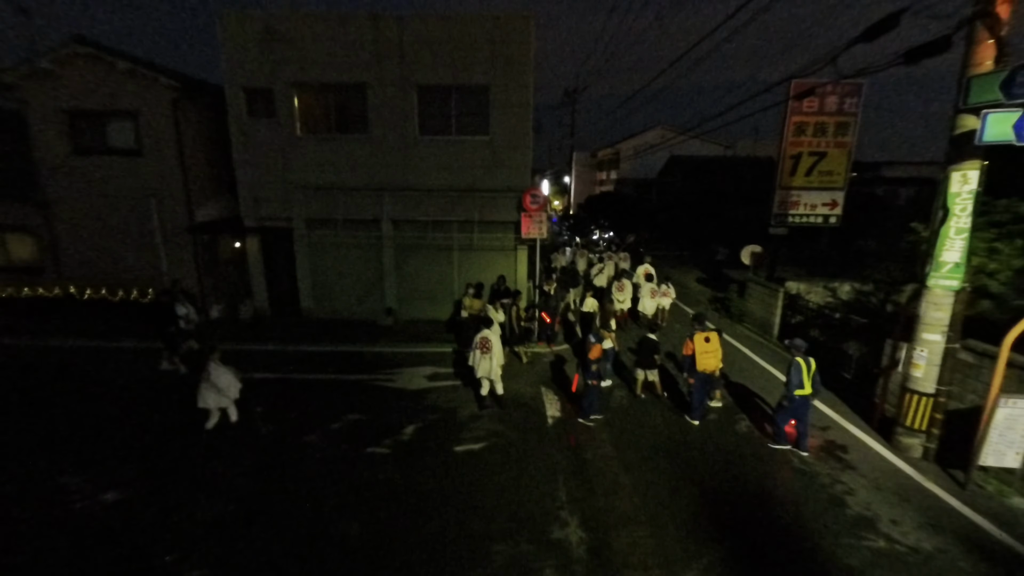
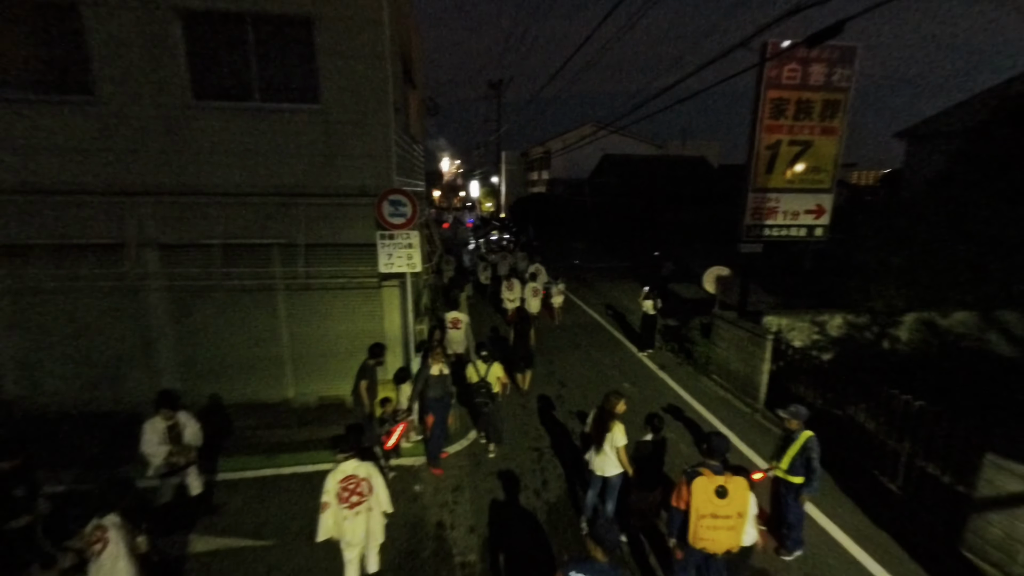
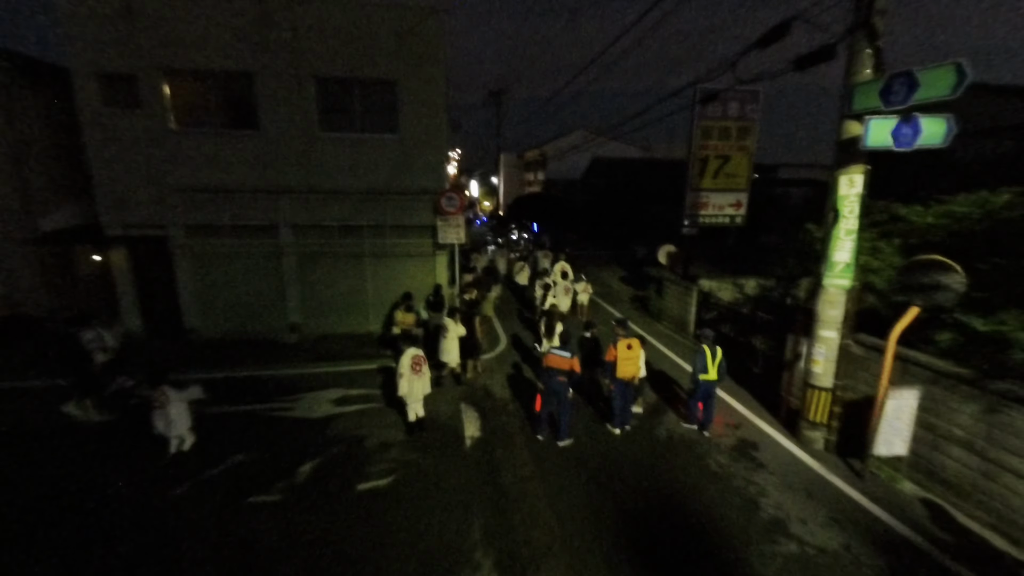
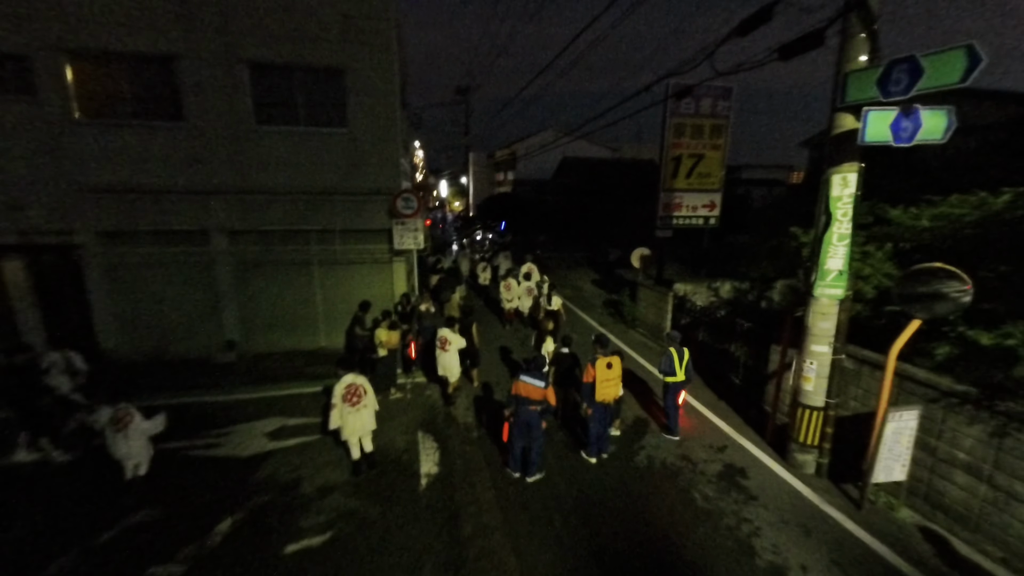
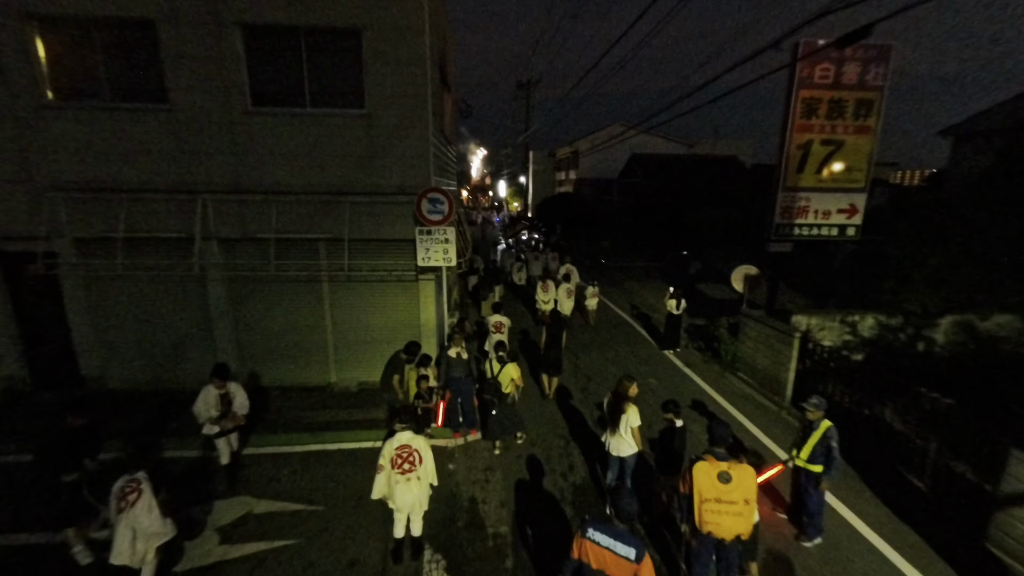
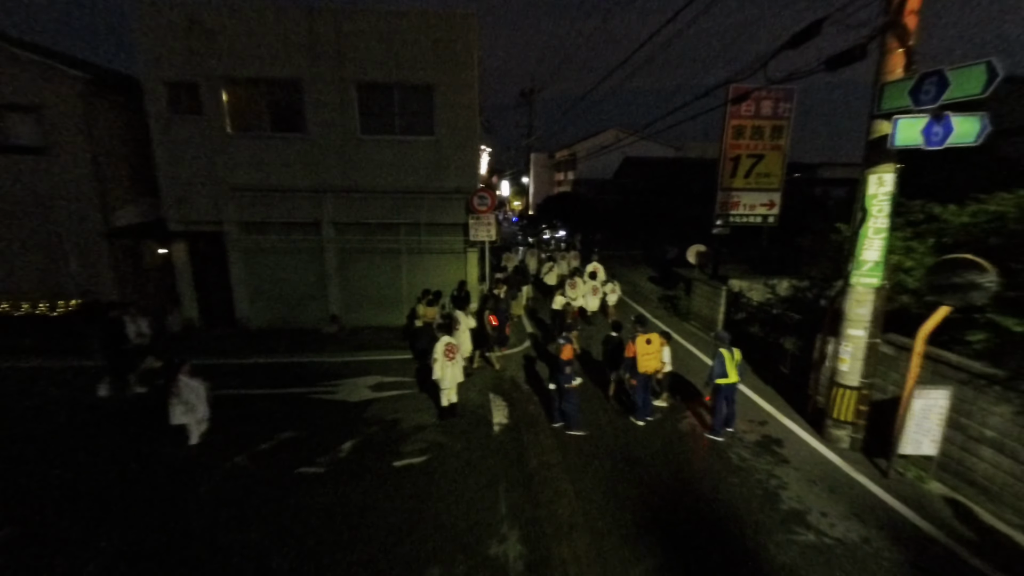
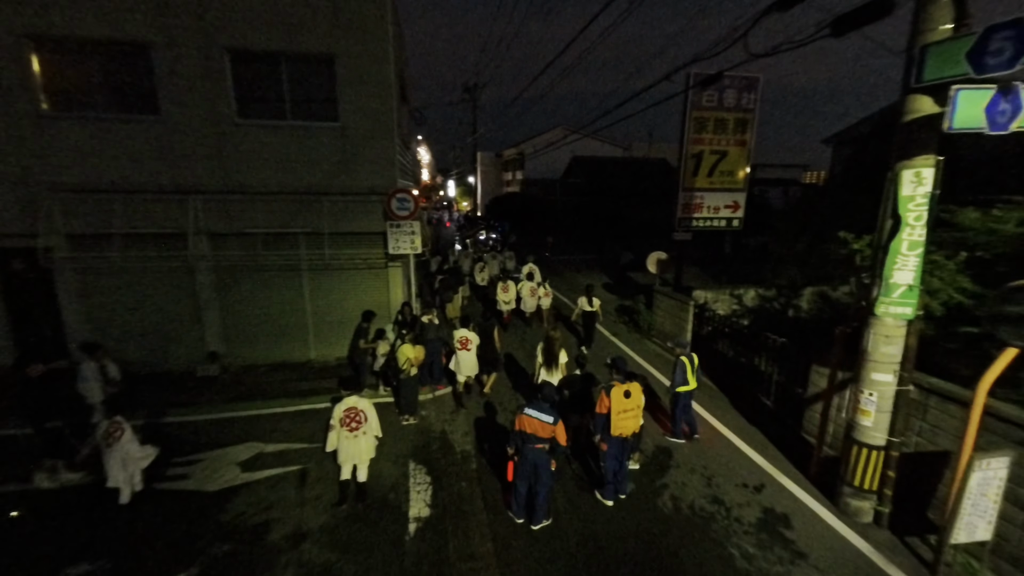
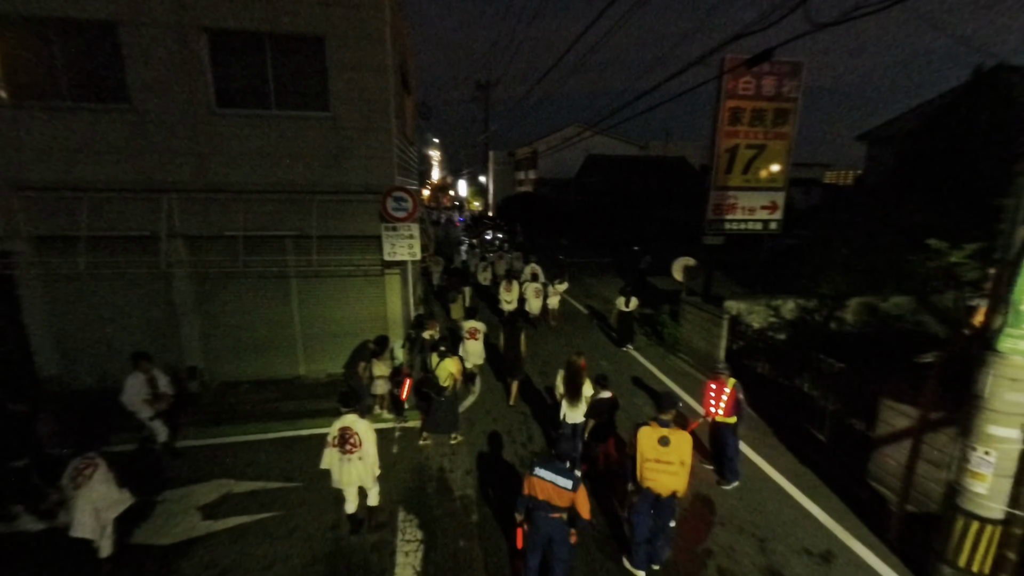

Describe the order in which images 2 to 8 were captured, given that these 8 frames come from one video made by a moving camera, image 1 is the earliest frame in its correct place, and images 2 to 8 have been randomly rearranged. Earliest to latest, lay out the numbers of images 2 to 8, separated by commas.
6, 3, 4, 7, 8, 5, 2
